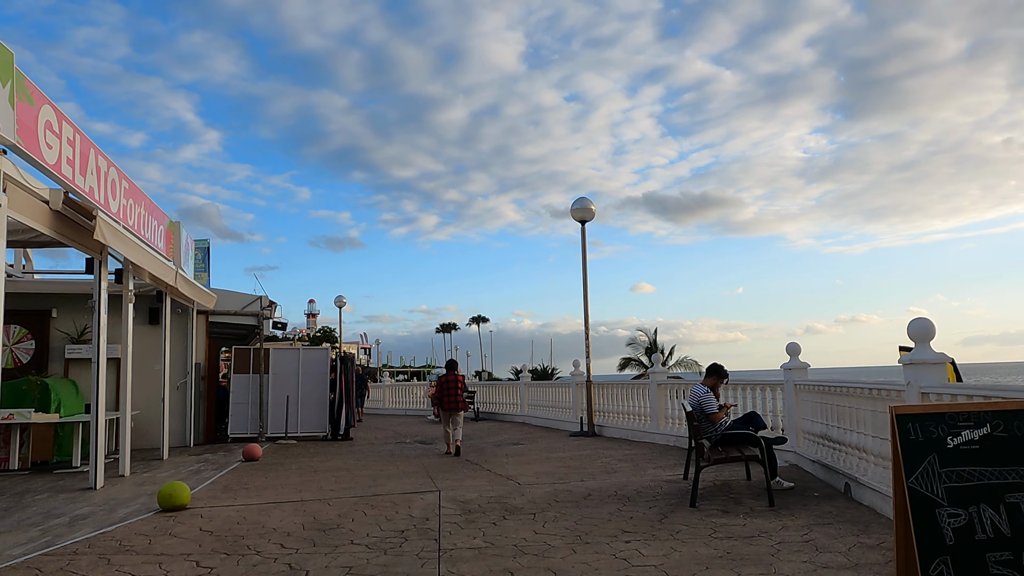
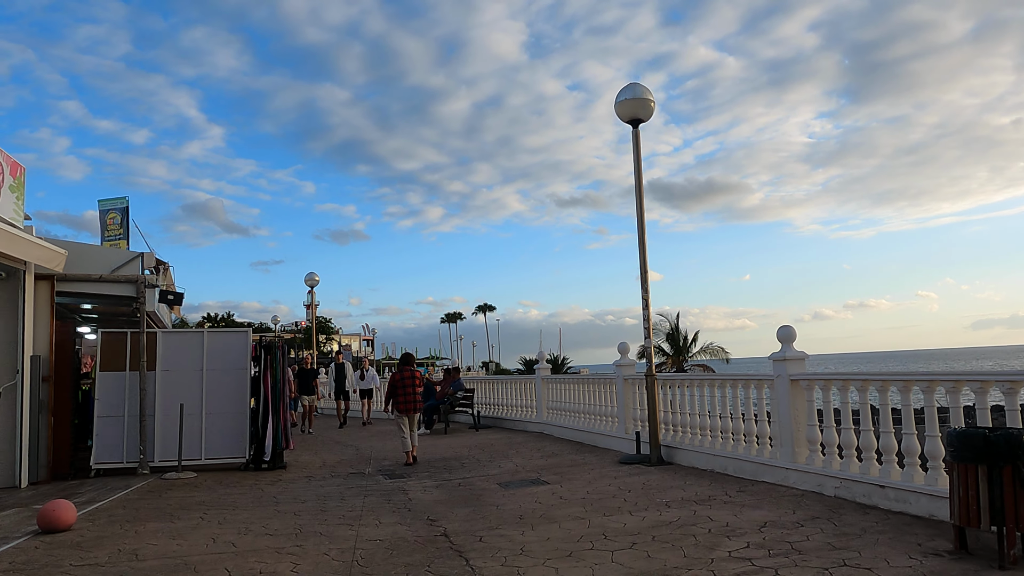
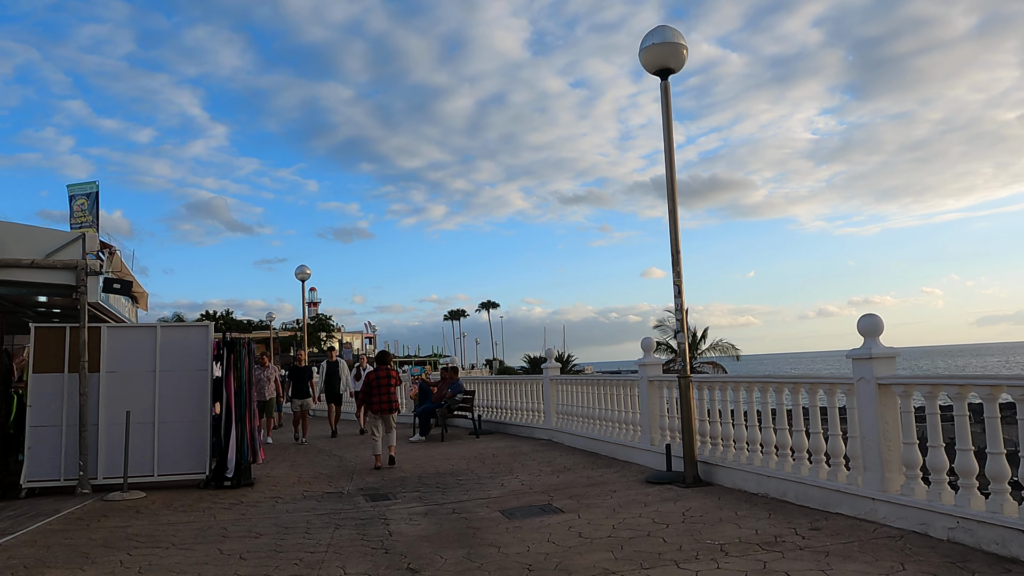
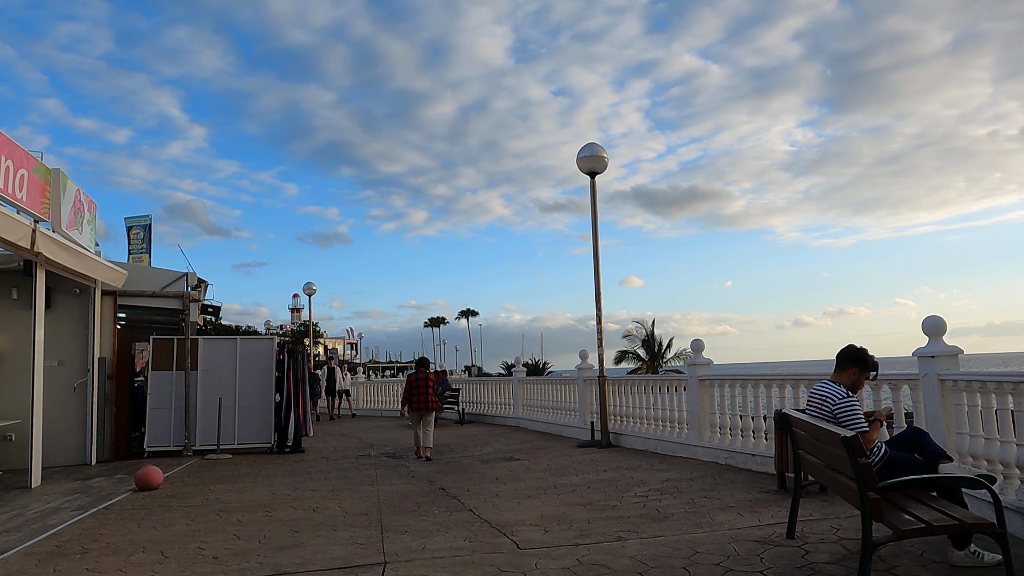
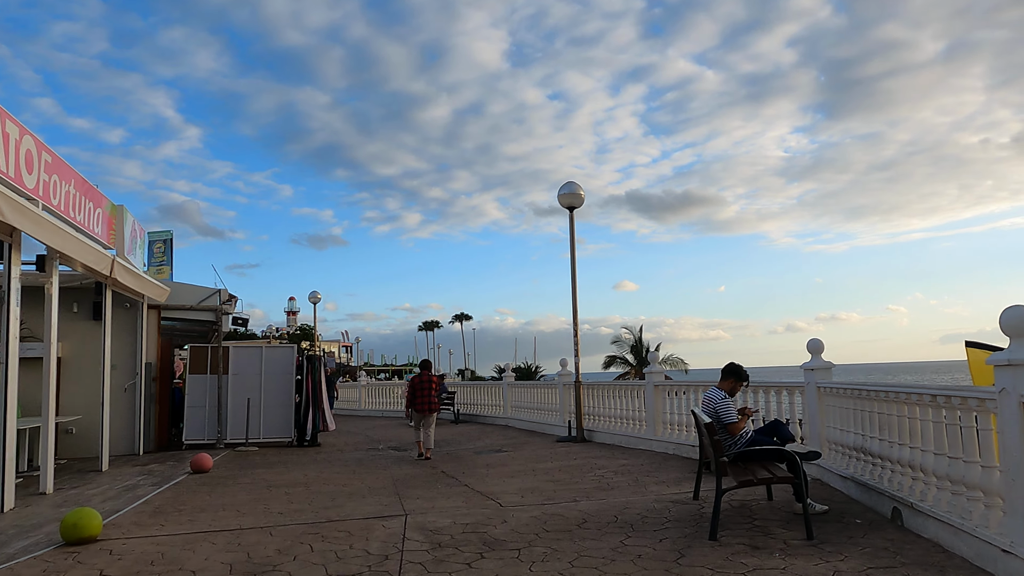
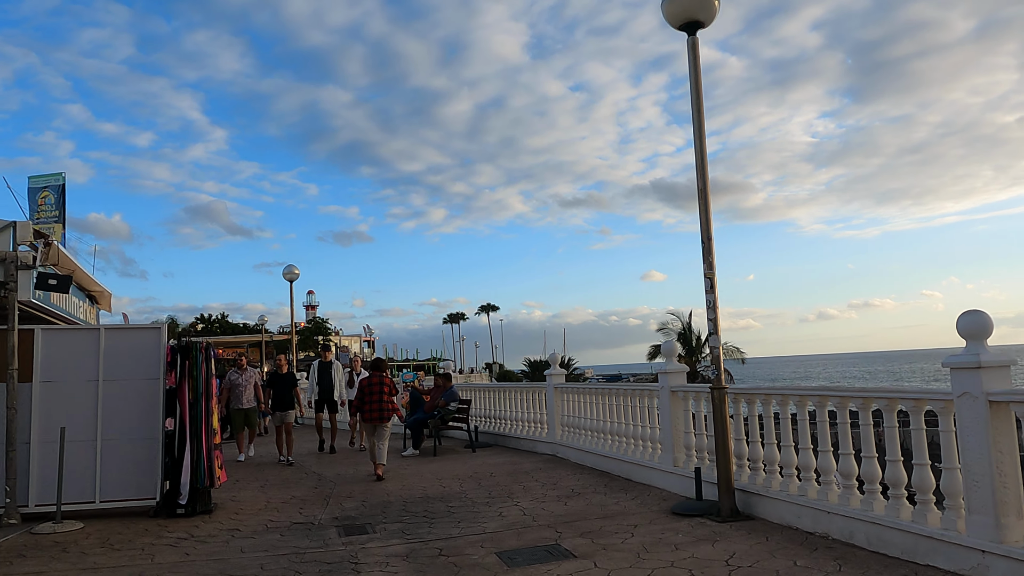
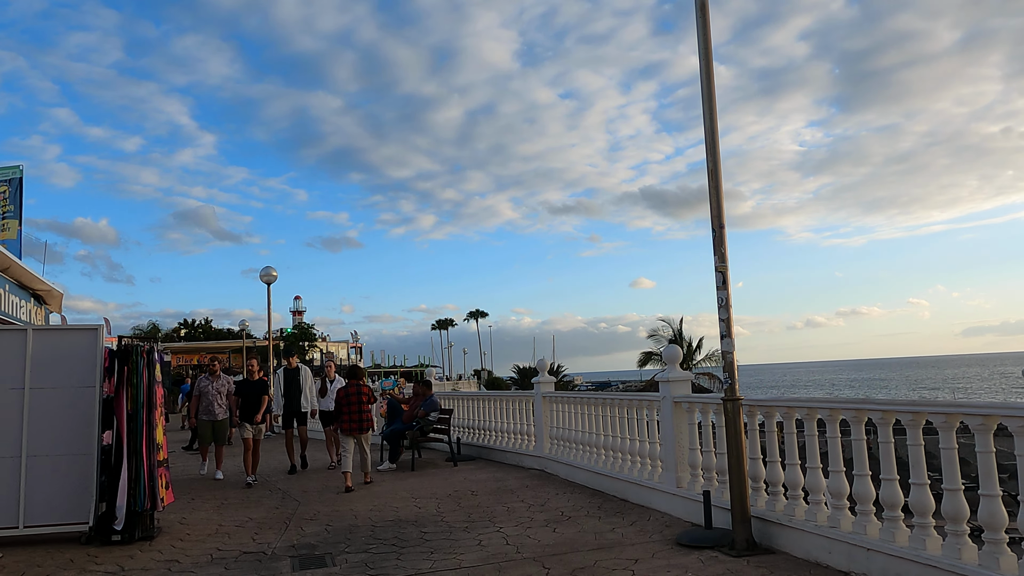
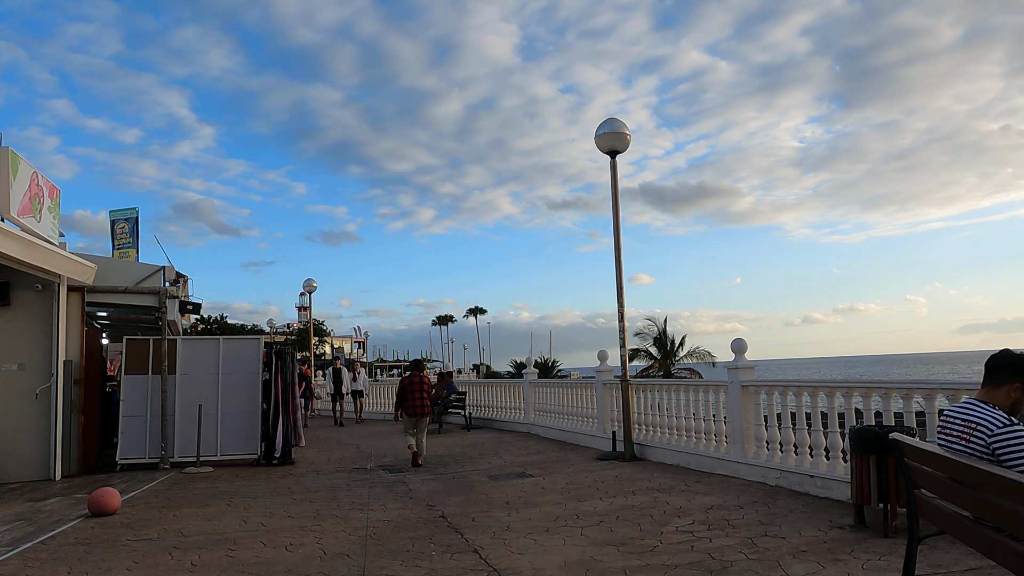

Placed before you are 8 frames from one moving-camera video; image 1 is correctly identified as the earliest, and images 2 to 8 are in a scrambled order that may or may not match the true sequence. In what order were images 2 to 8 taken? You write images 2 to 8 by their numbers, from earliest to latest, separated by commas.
5, 4, 8, 2, 3, 6, 7
